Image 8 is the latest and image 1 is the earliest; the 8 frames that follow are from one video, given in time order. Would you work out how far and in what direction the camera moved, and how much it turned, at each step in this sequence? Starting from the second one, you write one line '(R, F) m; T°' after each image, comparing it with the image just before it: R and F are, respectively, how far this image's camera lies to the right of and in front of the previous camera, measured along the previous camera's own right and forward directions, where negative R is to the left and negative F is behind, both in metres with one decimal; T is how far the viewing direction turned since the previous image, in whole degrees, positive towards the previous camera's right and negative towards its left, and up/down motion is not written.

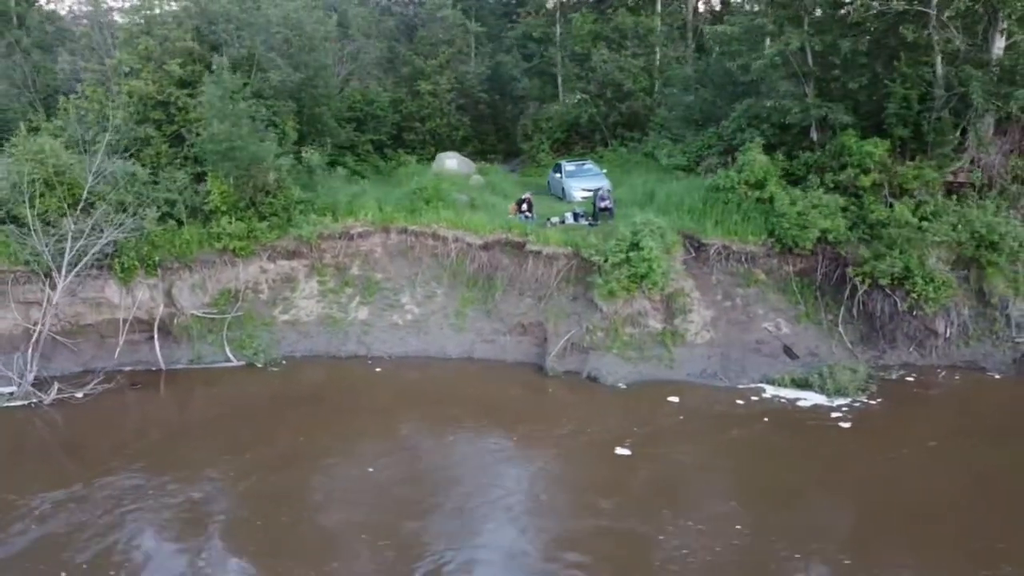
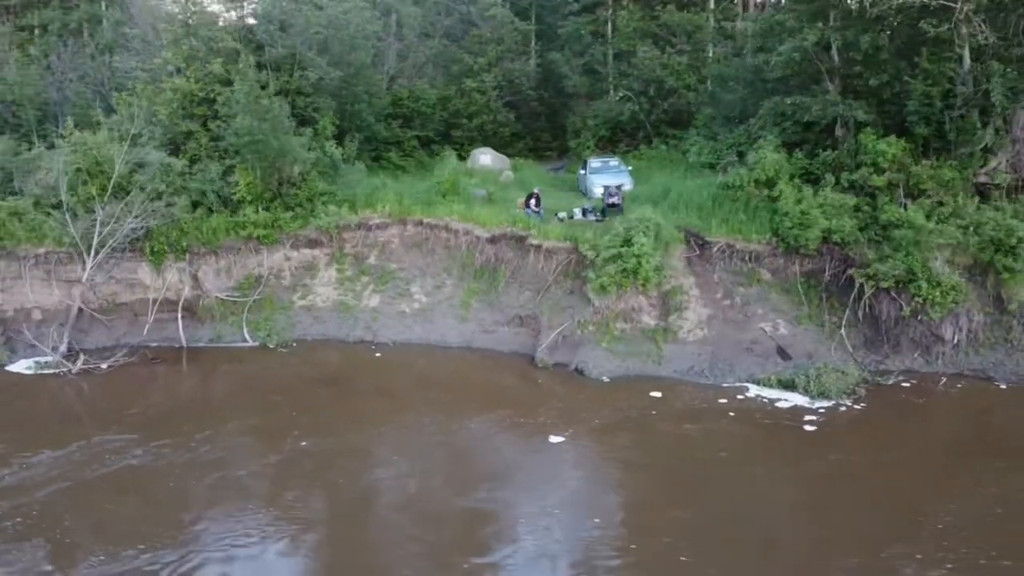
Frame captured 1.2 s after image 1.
(+2.4, -0.3) m; -7°
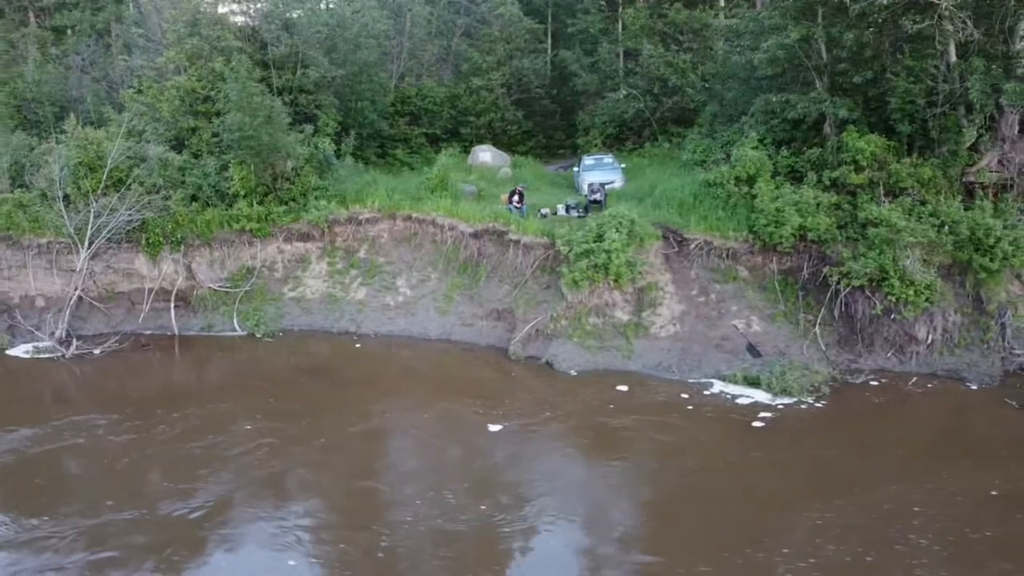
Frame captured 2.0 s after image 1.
(+1.6, -0.3) m; -3°
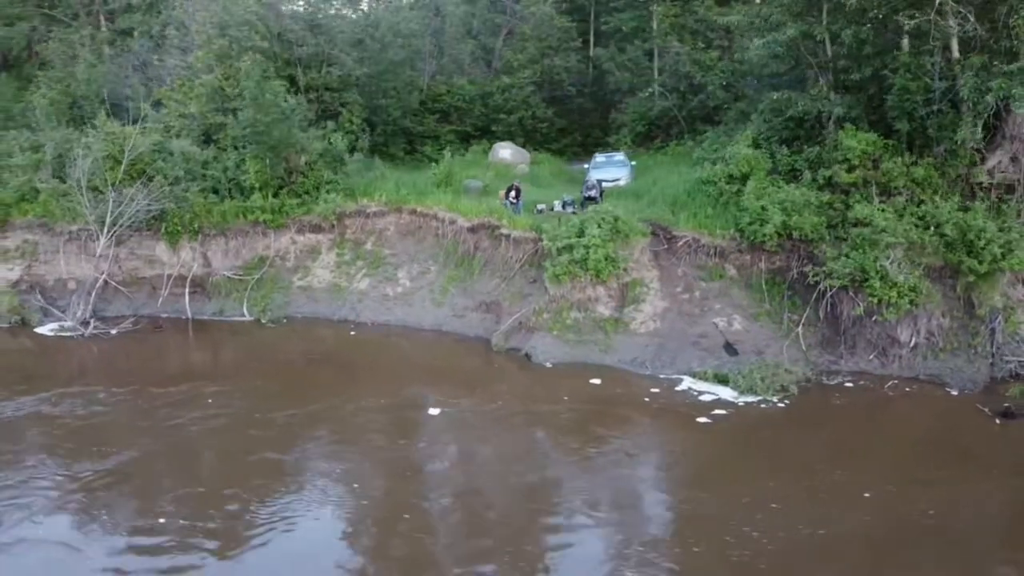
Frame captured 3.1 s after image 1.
(+2.2, -0.3) m; -6°
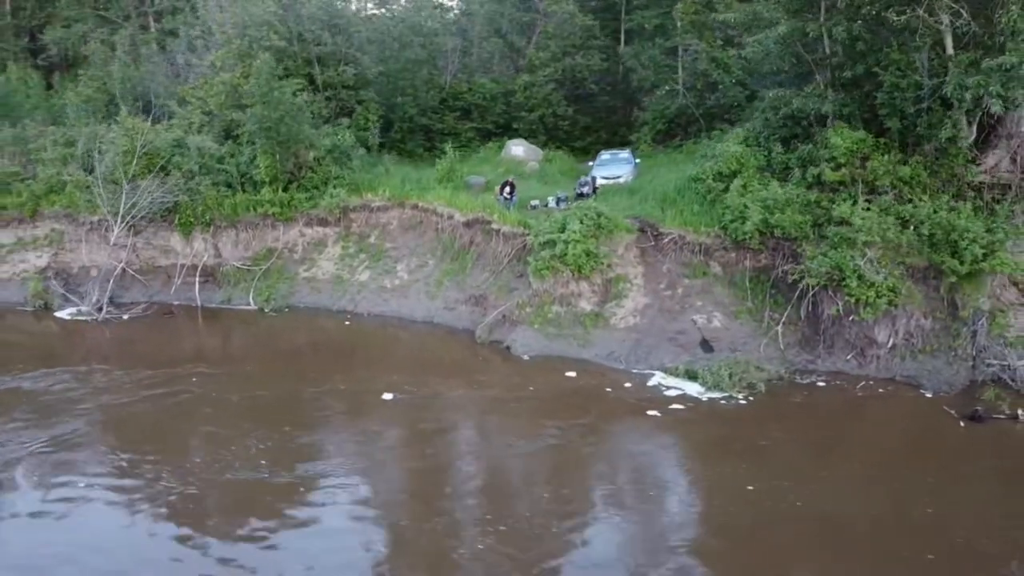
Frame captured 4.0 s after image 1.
(+1.8, -0.3) m; -4°
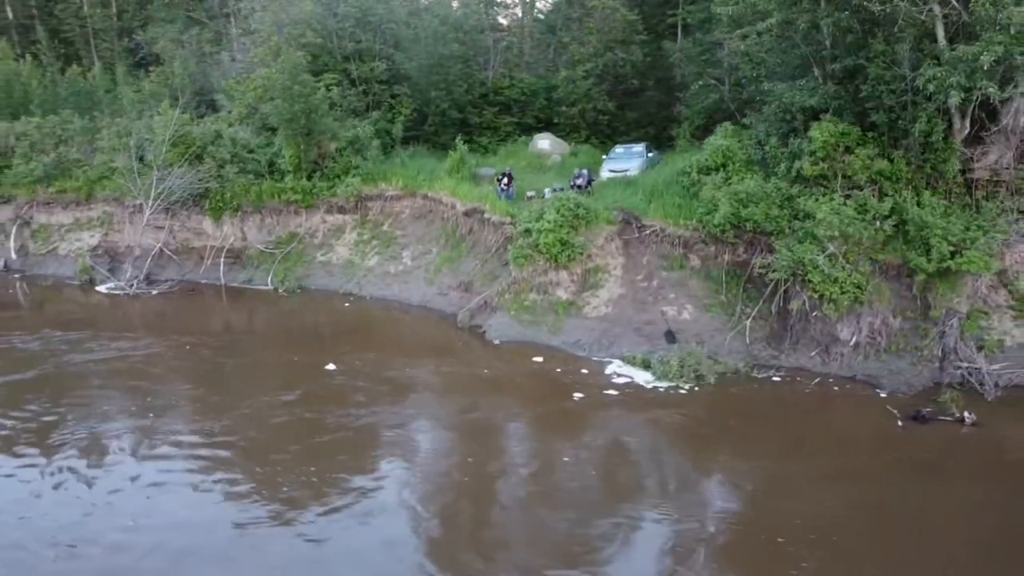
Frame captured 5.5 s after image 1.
(+3.0, -0.4) m; -8°
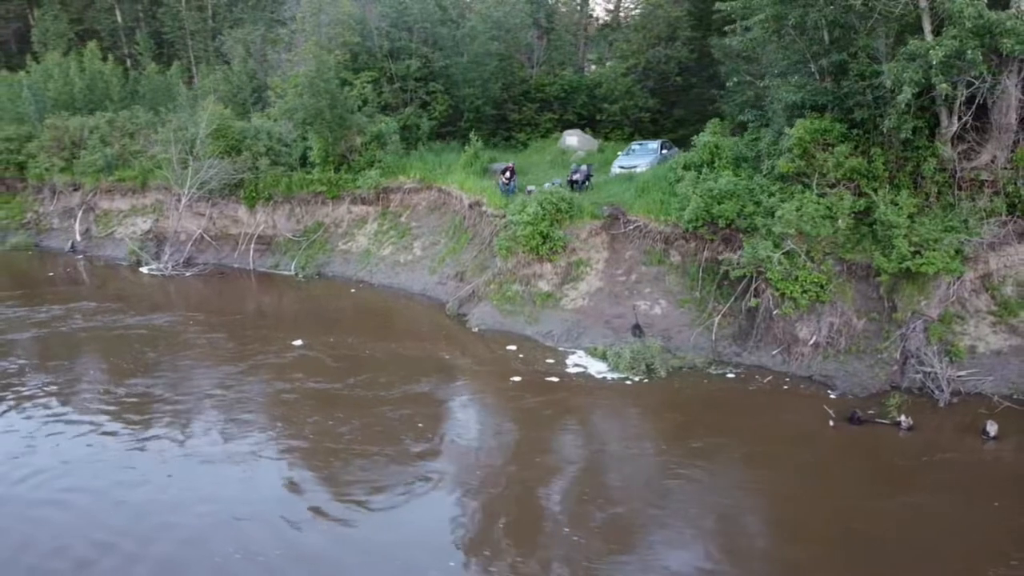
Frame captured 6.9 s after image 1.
(+3.0, -0.4) m; -7°
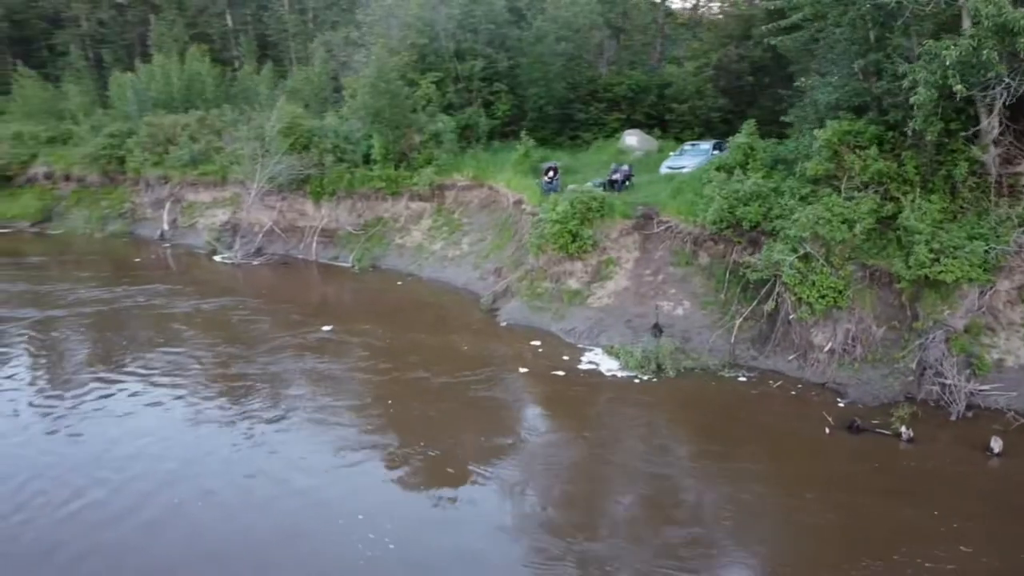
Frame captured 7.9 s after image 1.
(+1.9, -0.3) m; -7°
